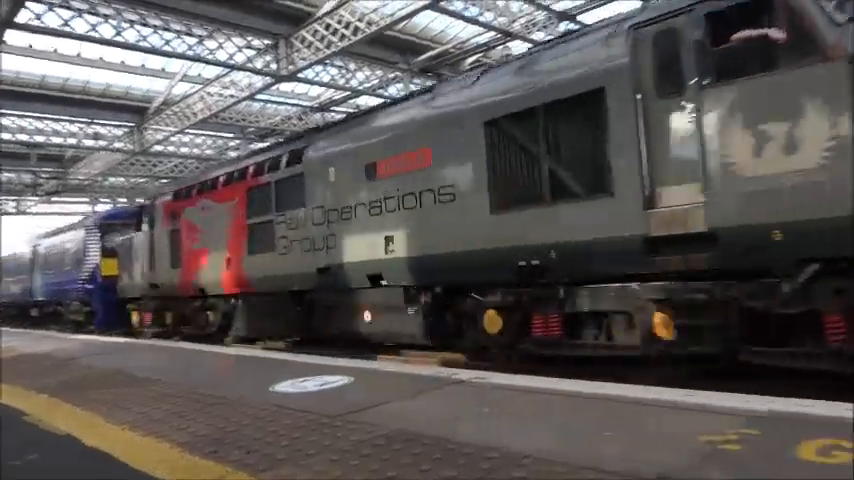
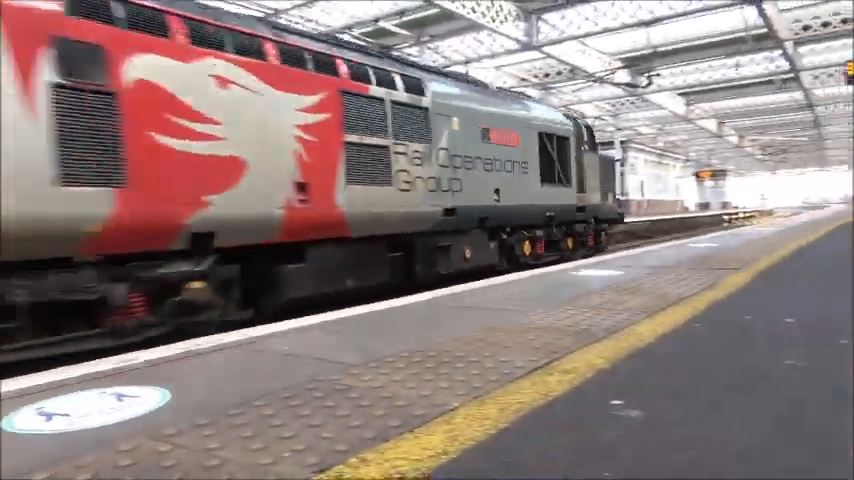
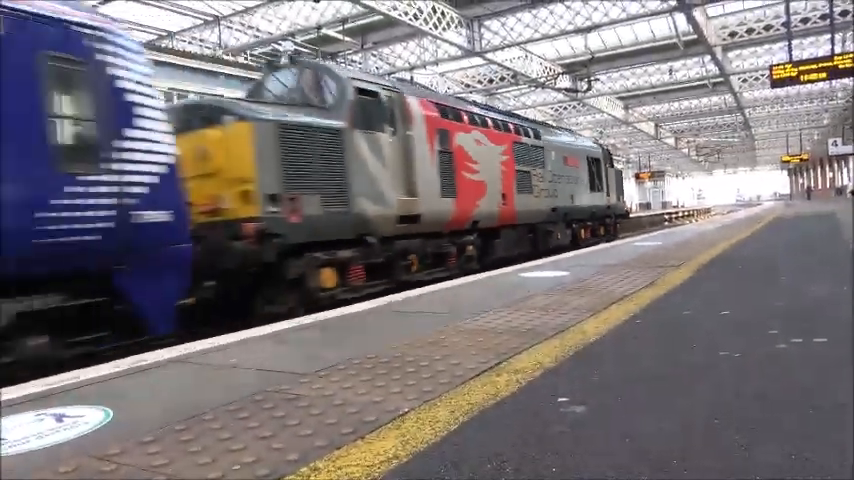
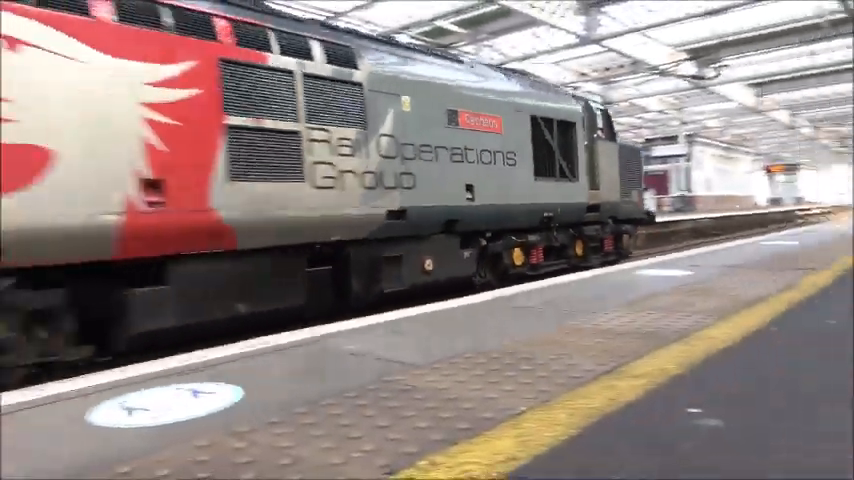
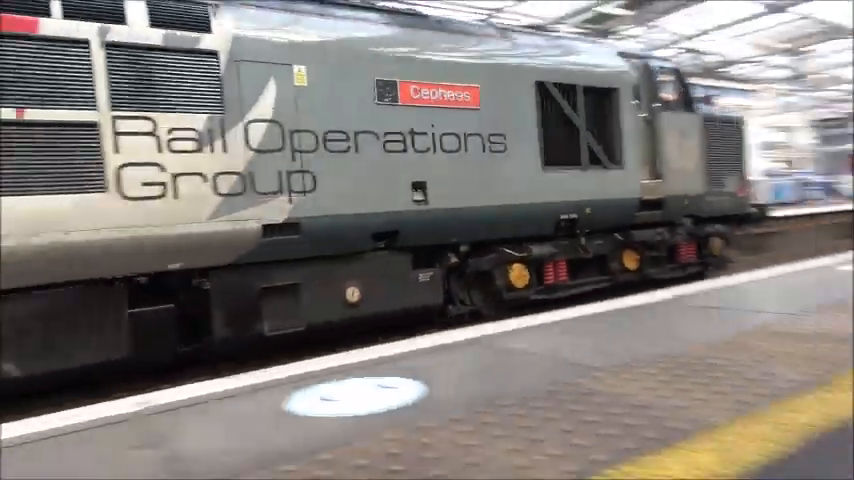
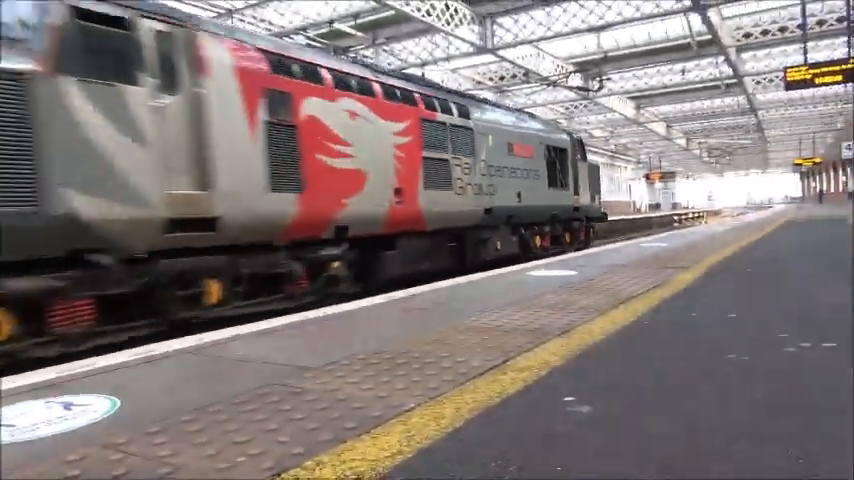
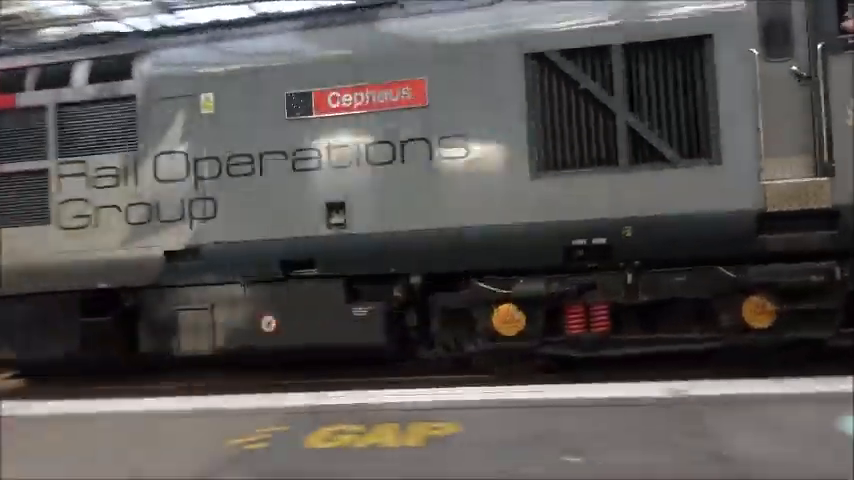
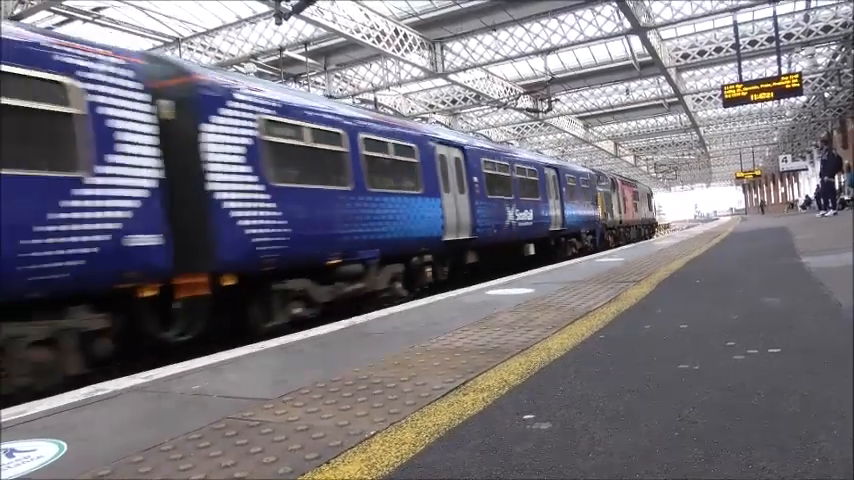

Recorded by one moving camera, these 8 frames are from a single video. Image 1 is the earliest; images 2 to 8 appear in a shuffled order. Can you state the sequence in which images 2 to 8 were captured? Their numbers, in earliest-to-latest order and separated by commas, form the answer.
7, 5, 4, 2, 6, 3, 8
